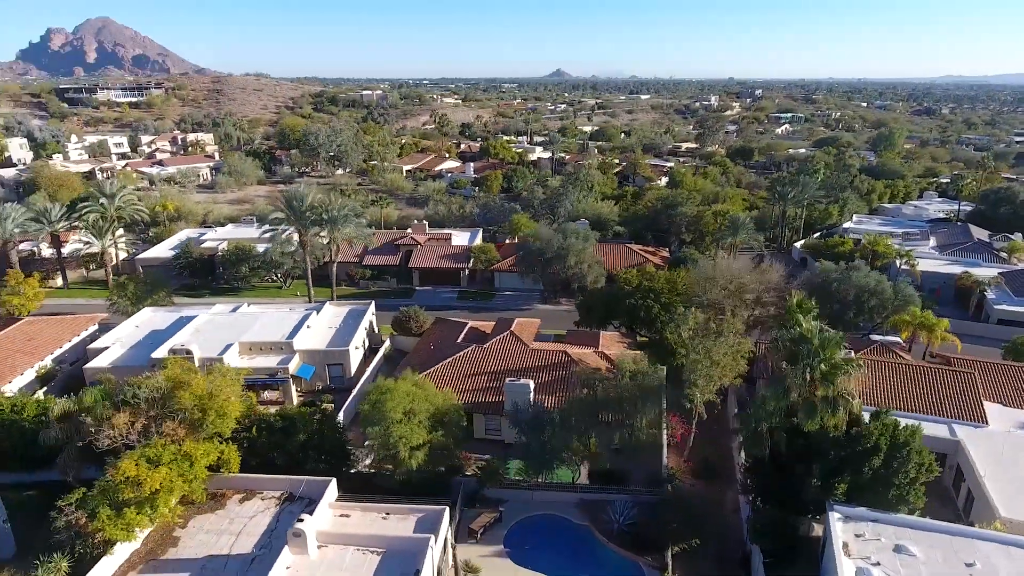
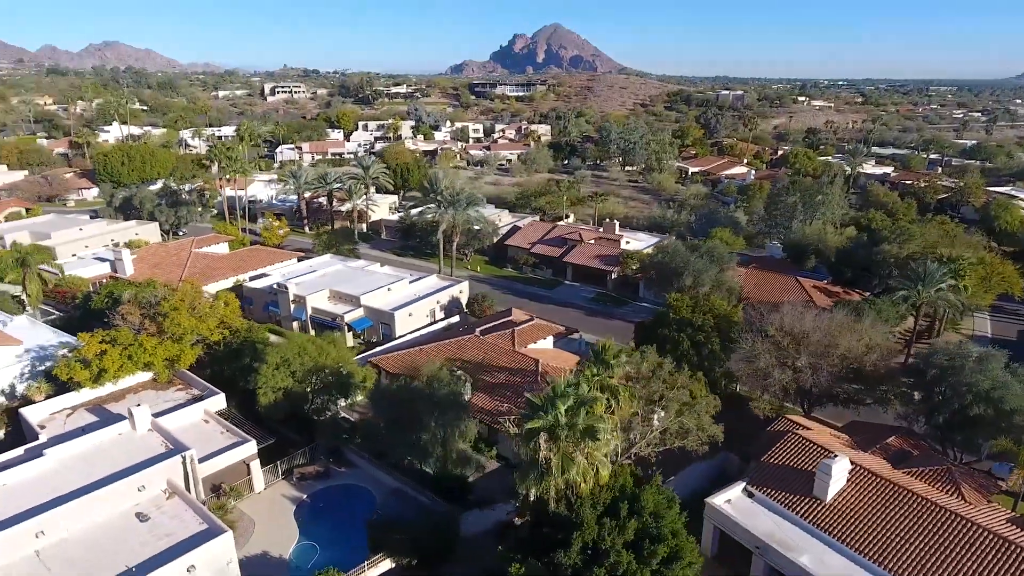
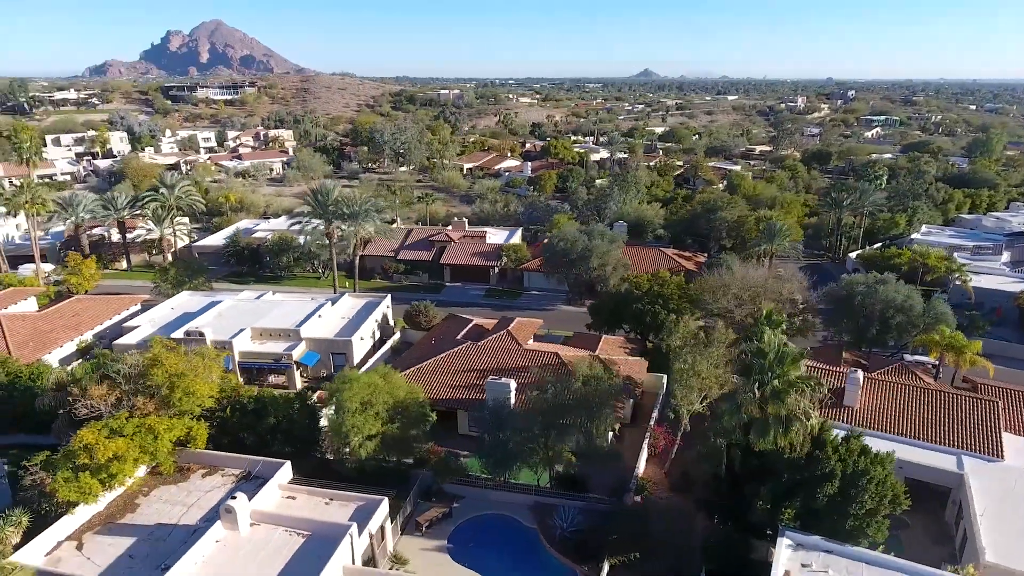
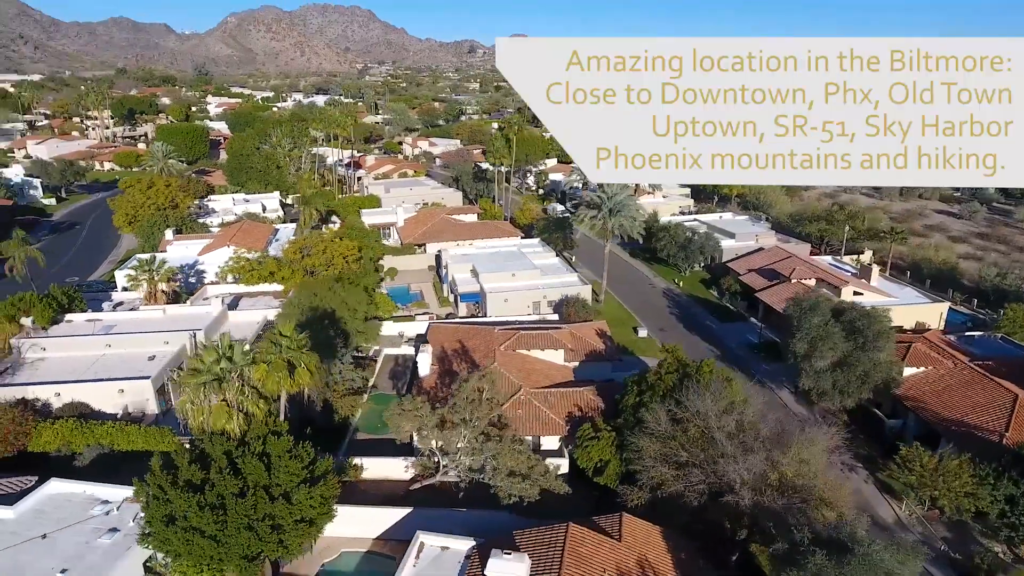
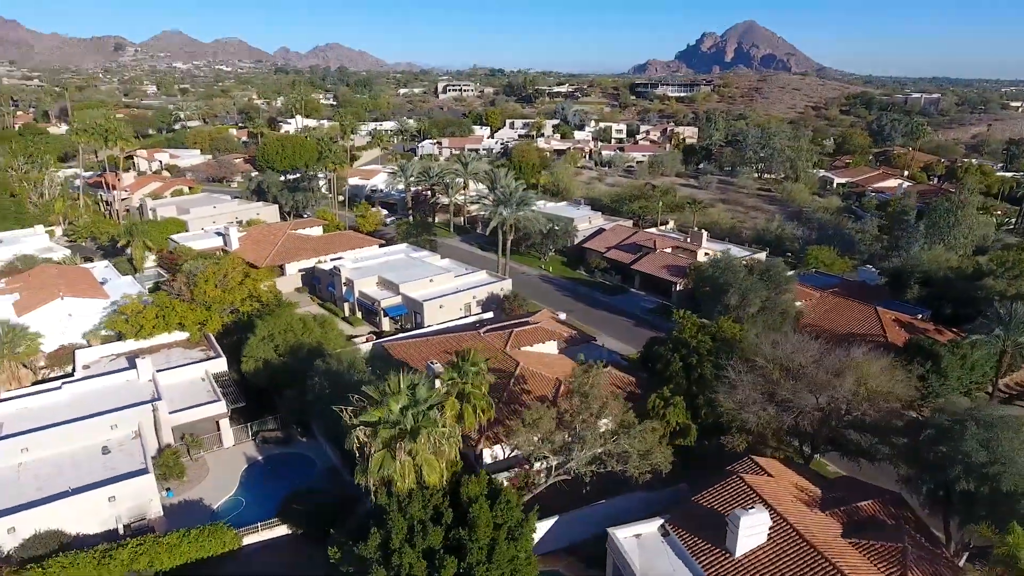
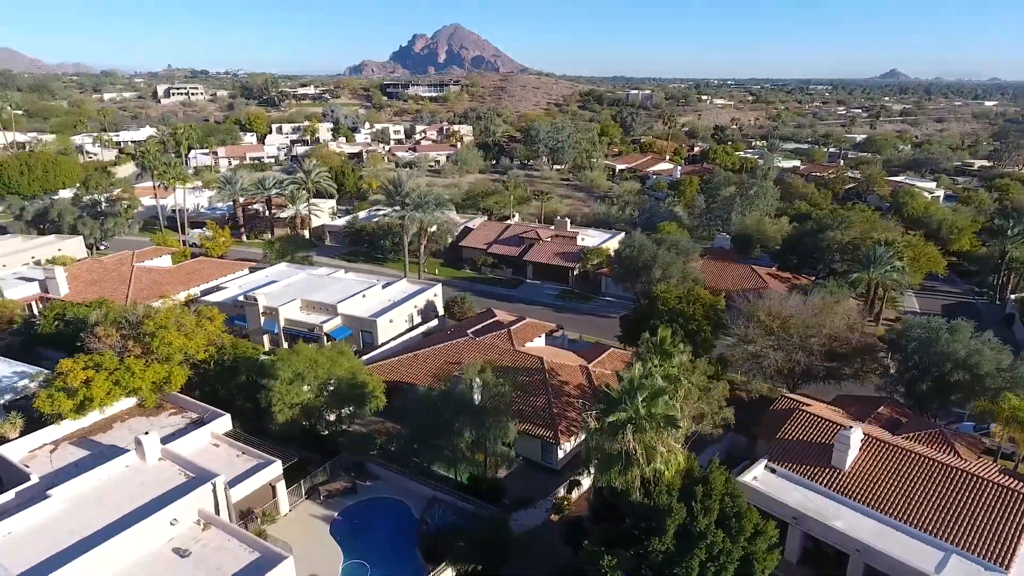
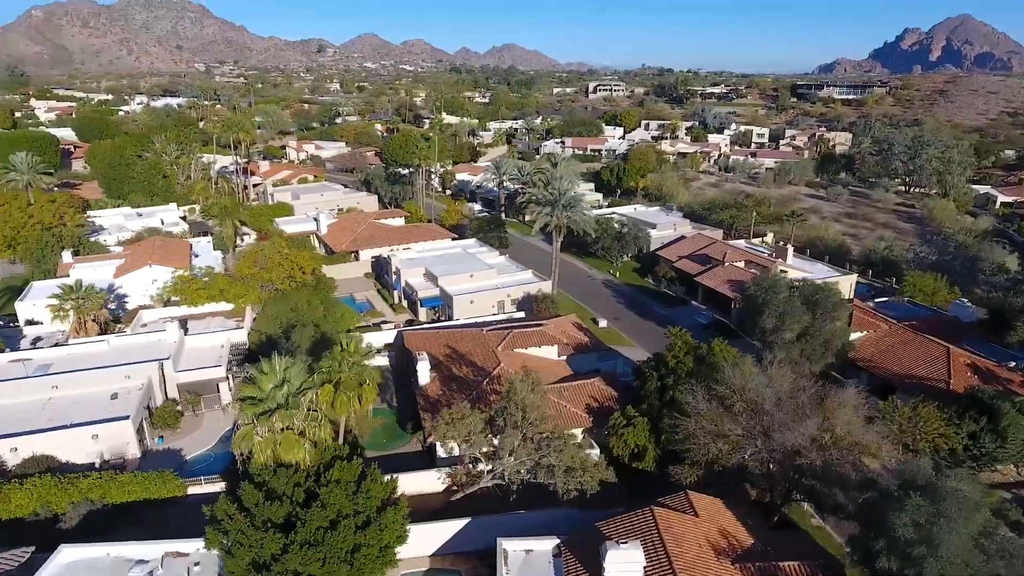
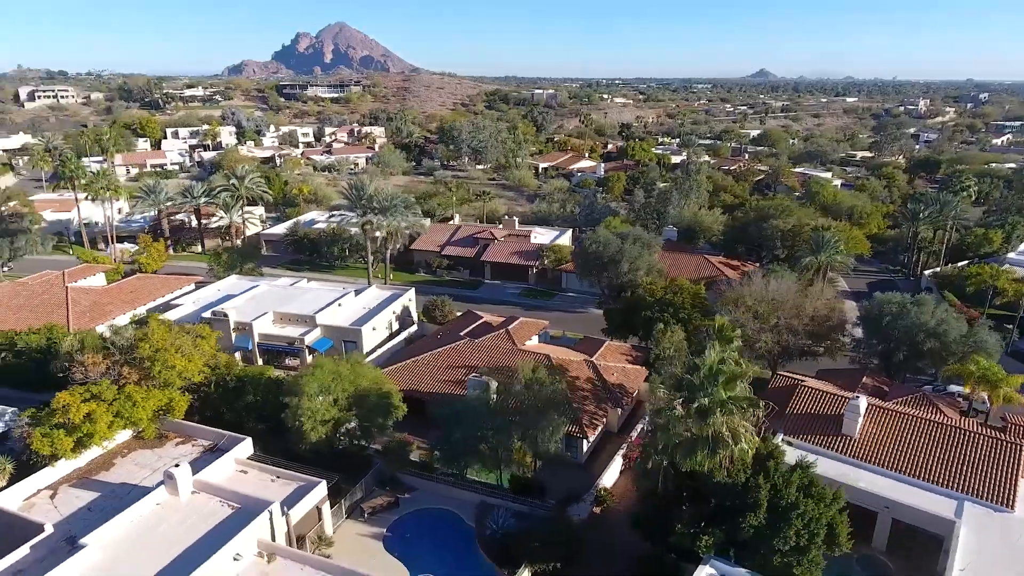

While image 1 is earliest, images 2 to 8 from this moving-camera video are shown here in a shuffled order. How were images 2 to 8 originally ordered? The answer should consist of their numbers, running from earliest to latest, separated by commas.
3, 8, 6, 2, 5, 7, 4
